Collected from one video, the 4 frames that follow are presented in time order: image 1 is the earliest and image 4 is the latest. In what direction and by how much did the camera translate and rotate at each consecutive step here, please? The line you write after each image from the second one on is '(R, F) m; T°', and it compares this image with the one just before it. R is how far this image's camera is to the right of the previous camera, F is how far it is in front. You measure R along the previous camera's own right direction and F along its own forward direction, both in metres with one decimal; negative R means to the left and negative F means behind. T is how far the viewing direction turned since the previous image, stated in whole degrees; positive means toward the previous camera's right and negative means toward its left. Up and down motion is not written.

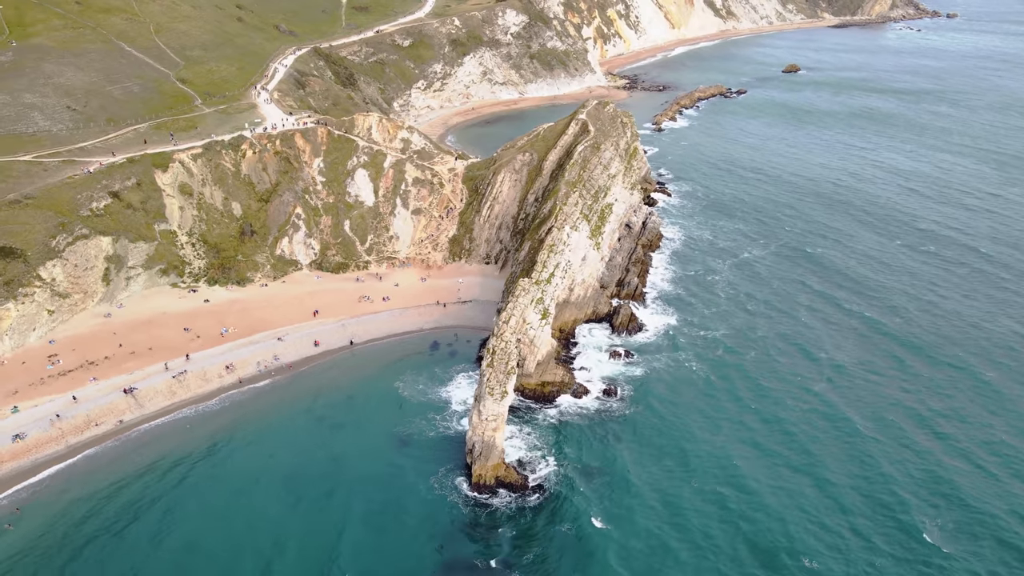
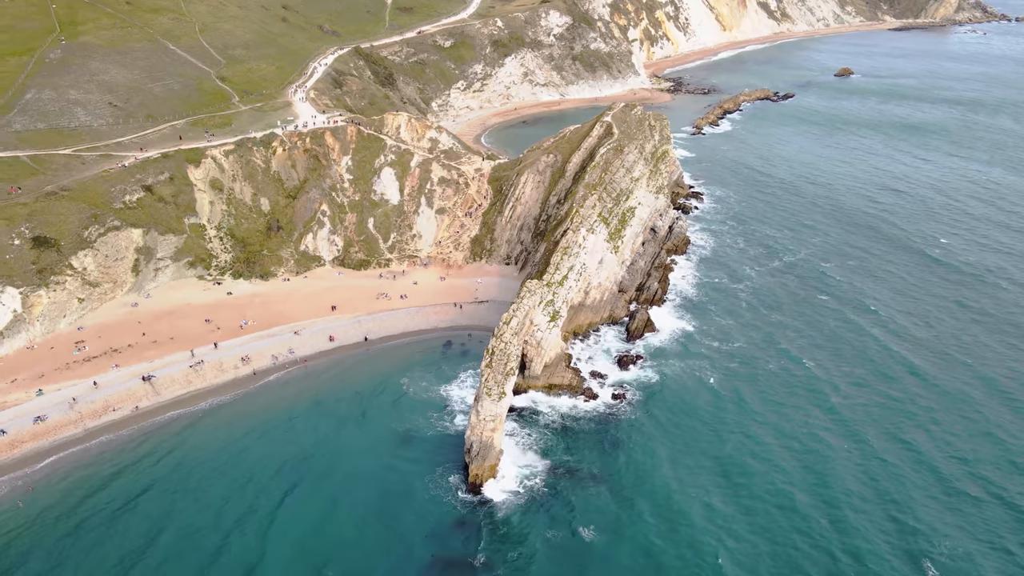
(+2.2, +0.2) m; -3°
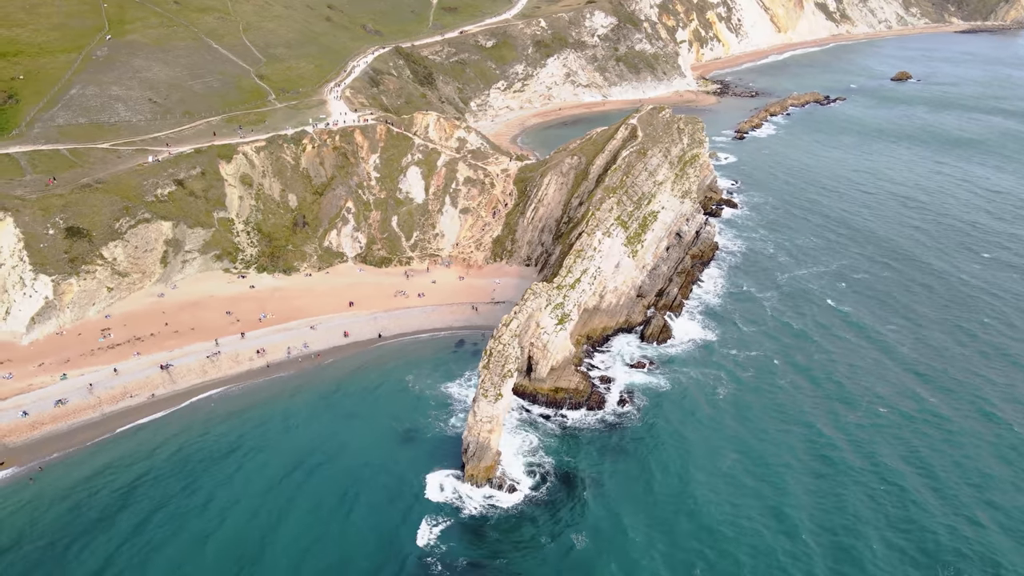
(+2.3, +0.2) m; -3°
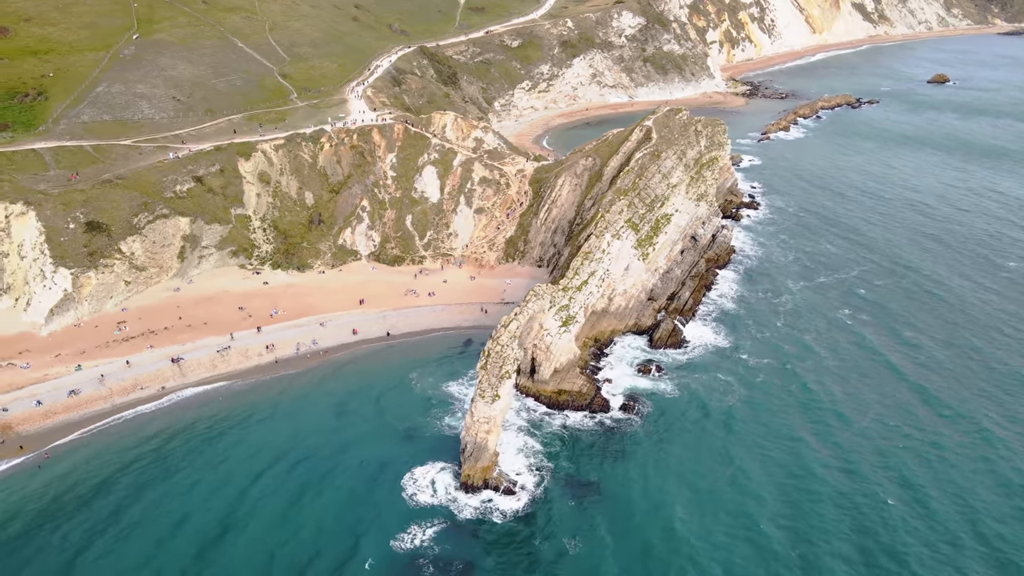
(+1.5, 0.0) m; -2°
